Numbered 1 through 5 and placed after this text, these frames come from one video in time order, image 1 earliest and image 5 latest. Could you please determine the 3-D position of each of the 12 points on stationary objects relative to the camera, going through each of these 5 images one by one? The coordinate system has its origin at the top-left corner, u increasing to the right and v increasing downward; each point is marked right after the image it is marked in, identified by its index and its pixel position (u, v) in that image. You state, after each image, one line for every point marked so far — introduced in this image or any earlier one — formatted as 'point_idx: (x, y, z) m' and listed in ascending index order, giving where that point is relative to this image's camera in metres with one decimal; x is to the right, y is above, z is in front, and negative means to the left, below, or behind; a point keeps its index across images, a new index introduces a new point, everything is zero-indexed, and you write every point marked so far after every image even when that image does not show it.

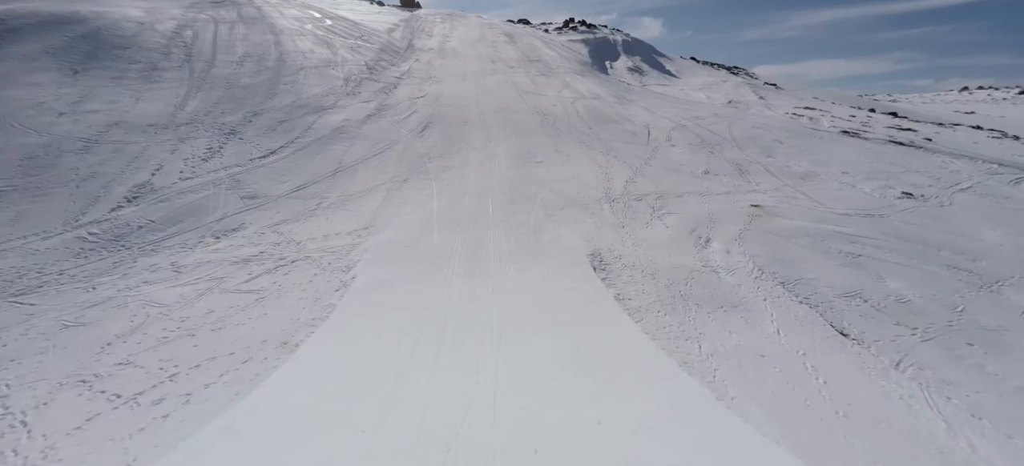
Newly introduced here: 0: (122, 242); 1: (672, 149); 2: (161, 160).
0: (-8.5, -0.2, +8.6) m
1: (+6.3, +3.3, +14.9) m
2: (-10.3, +2.1, +11.4) m
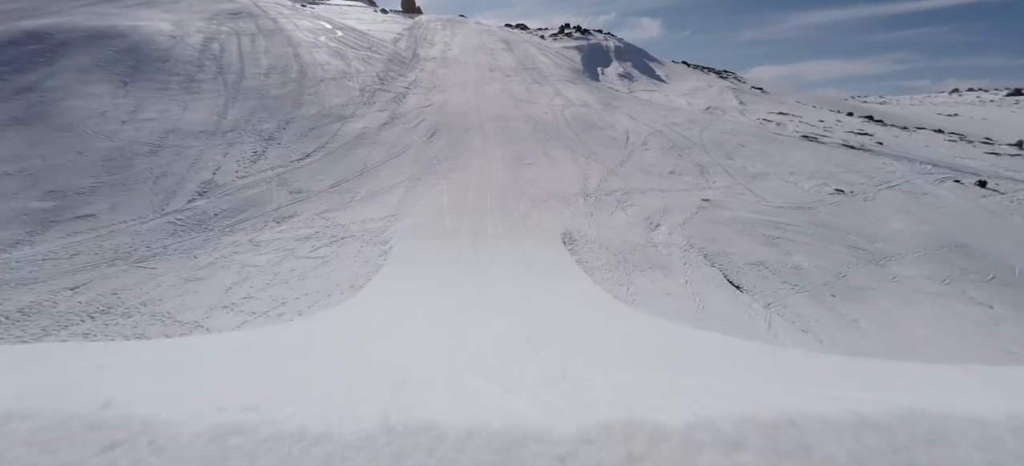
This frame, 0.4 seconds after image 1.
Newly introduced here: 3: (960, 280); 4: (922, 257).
0: (-8.7, +0.2, +11.0) m
1: (+6.1, +3.7, +17.3) m
2: (-10.5, +2.5, +13.8) m
3: (+12.2, -1.3, +10.4) m
4: (+12.2, -0.6, +11.5) m
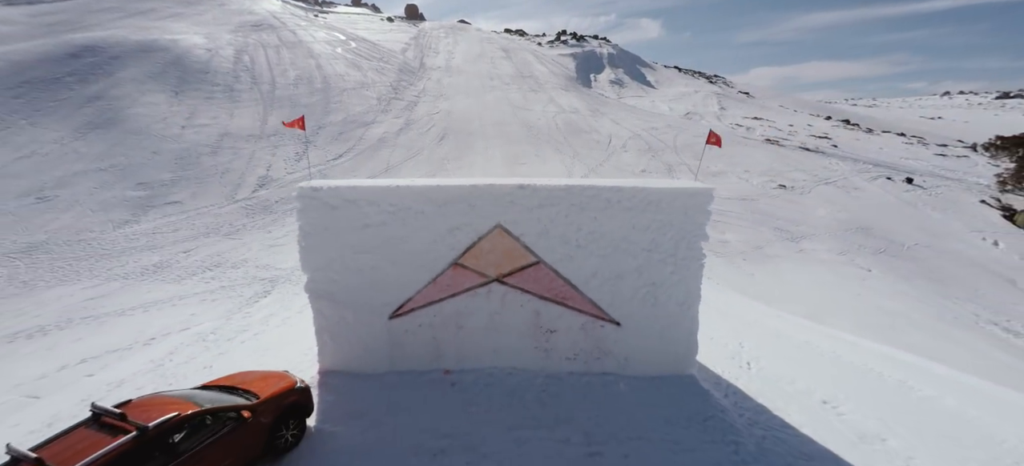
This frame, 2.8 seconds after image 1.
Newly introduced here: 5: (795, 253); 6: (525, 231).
0: (-8.8, +0.8, +14.0) m
1: (+6.0, +4.3, +20.3) m
2: (-10.7, +3.1, +16.8) m
3: (+12.1, -0.7, +13.5) m
4: (+12.1, -0.1, +14.6) m
5: (+9.5, -0.7, +12.9) m
6: (+0.1, 0.0, +3.3) m
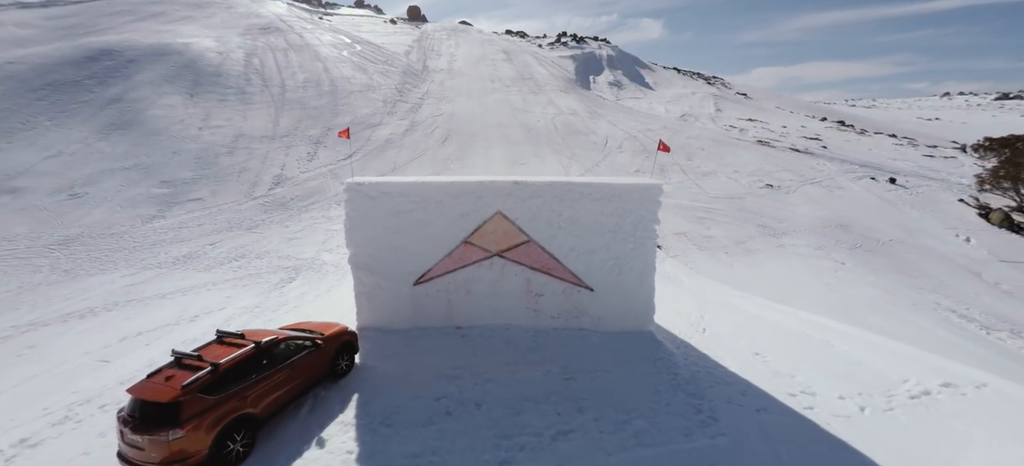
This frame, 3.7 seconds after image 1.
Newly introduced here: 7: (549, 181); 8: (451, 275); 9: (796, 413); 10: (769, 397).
0: (-8.9, +1.0, +15.0) m
1: (+6.0, +4.4, +21.3) m
2: (-10.7, +3.3, +17.8) m
3: (+12.1, -0.5, +14.4) m
4: (+12.1, +0.1, +15.5) m
5: (+9.5, -0.5, +13.8) m
6: (+0.1, +0.2, +4.2) m
7: (+0.4, +0.6, +4.1) m
8: (-0.7, -0.5, +4.4) m
9: (+2.5, -1.6, +3.4) m
10: (+2.4, -1.5, +3.6) m
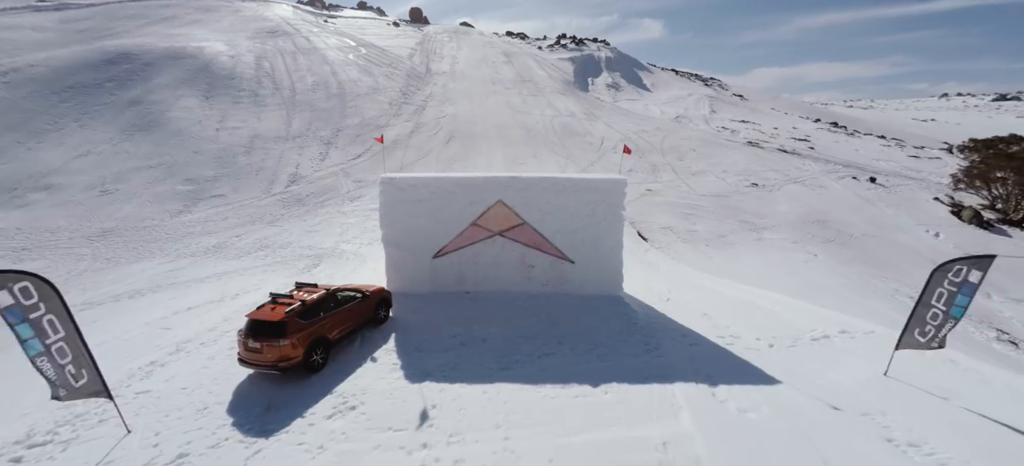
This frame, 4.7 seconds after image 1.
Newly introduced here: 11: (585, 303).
0: (-8.9, +1.3, +16.2) m
1: (+6.0, +4.6, +22.5) m
2: (-10.7, +3.6, +19.0) m
3: (+12.0, -0.3, +15.6) m
4: (+12.1, +0.3, +16.7) m
5: (+9.5, -0.3, +15.0) m
6: (+0.1, +0.4, +5.4) m
7: (+0.4, +0.8, +5.3) m
8: (-0.7, -0.3, +5.6) m
9: (+2.5, -1.4, +4.6) m
10: (+2.4, -1.3, +4.8) m
11: (+1.0, -1.0, +5.5) m
